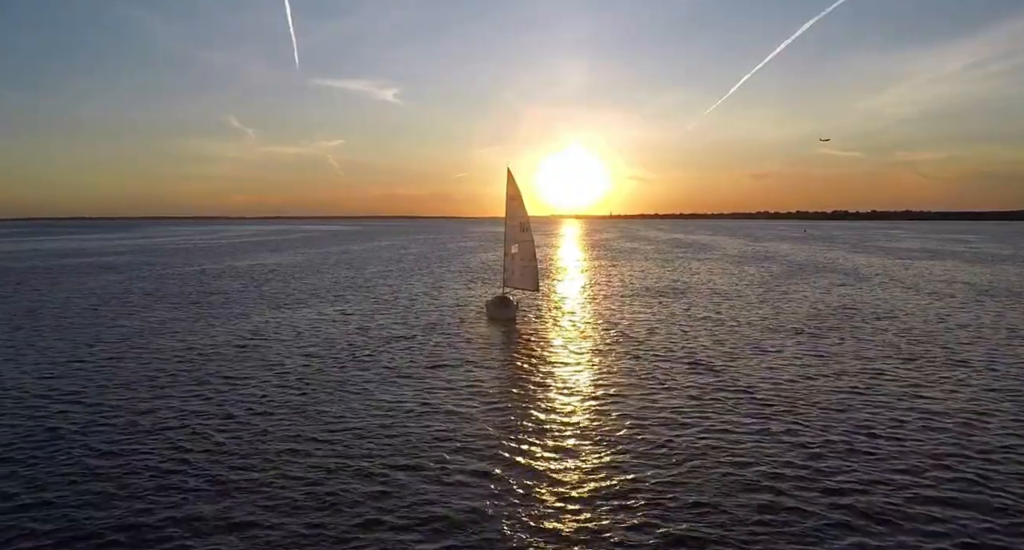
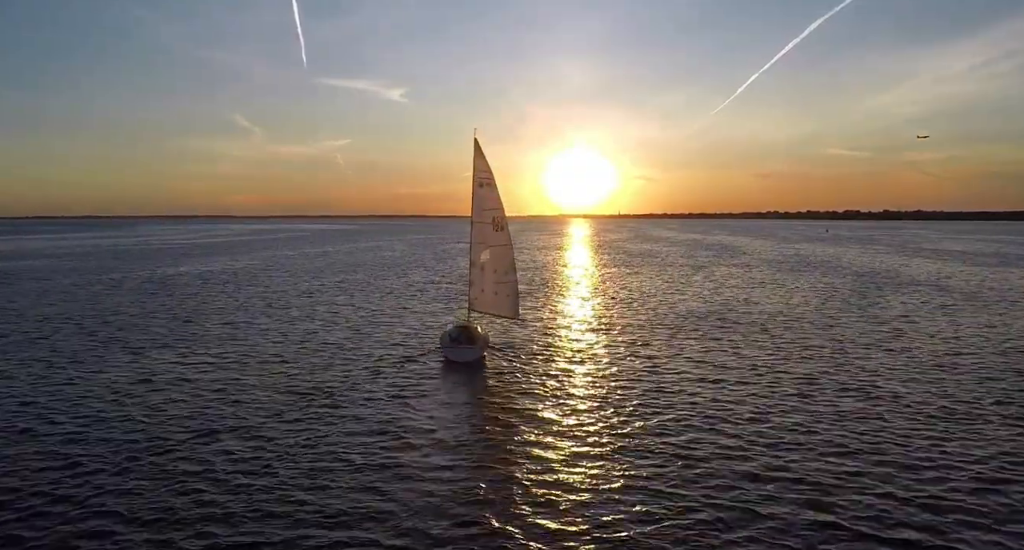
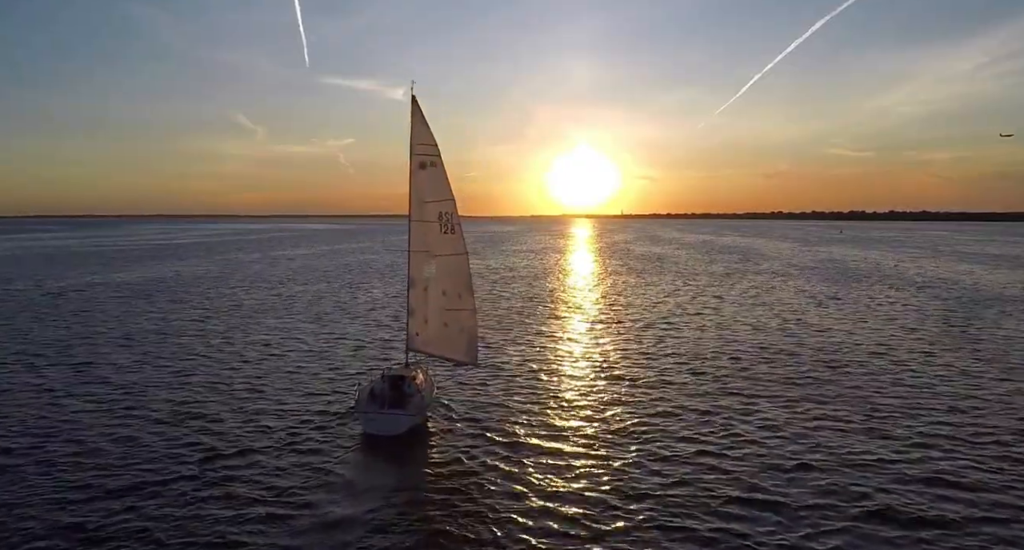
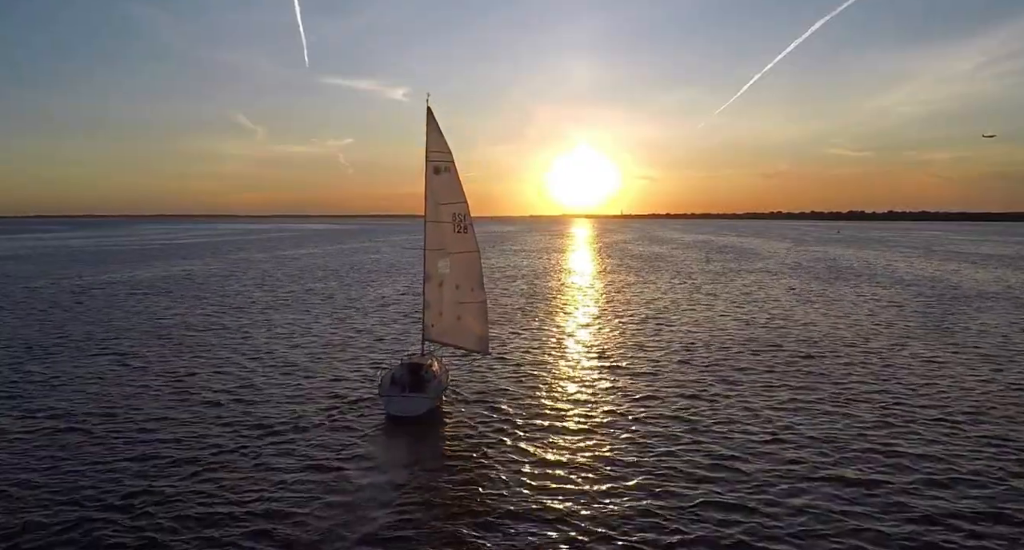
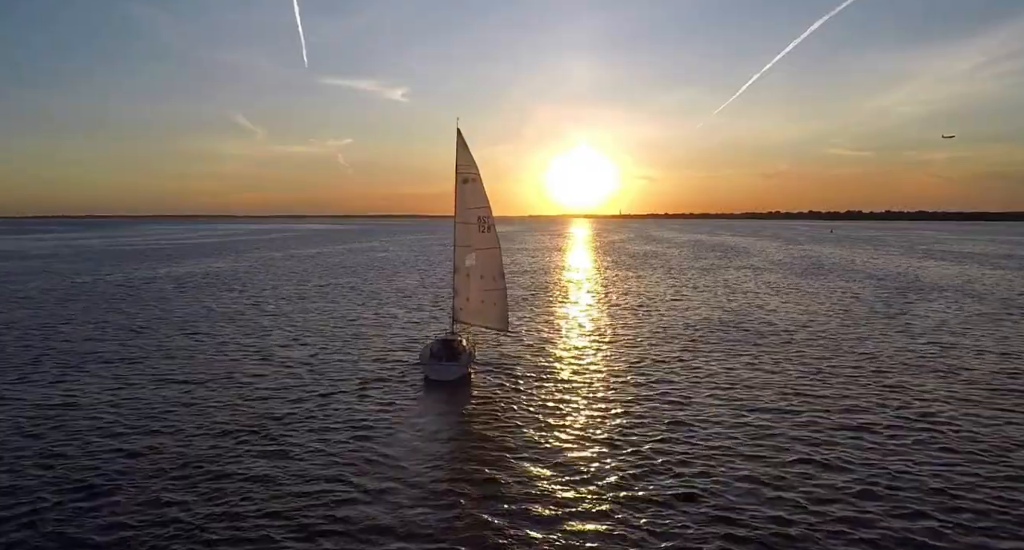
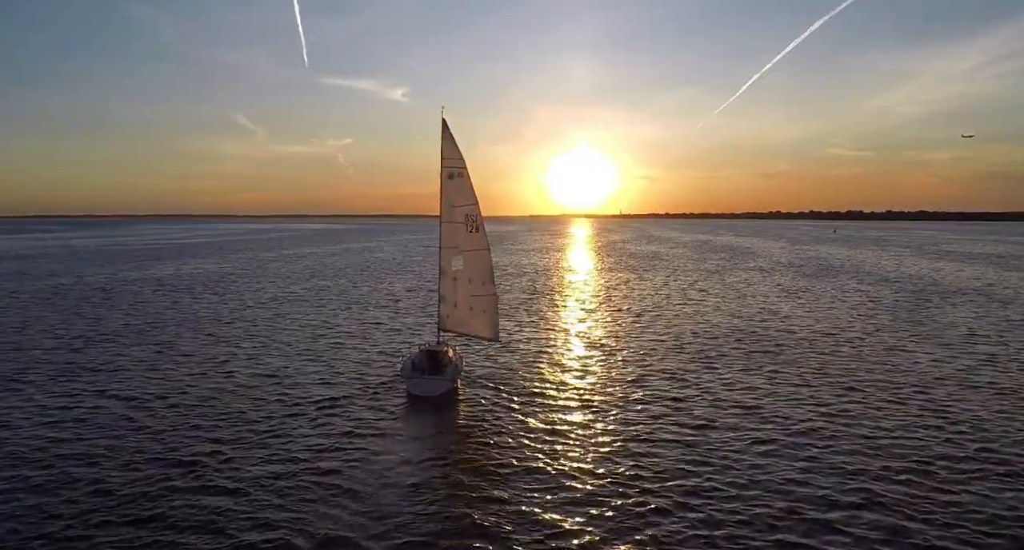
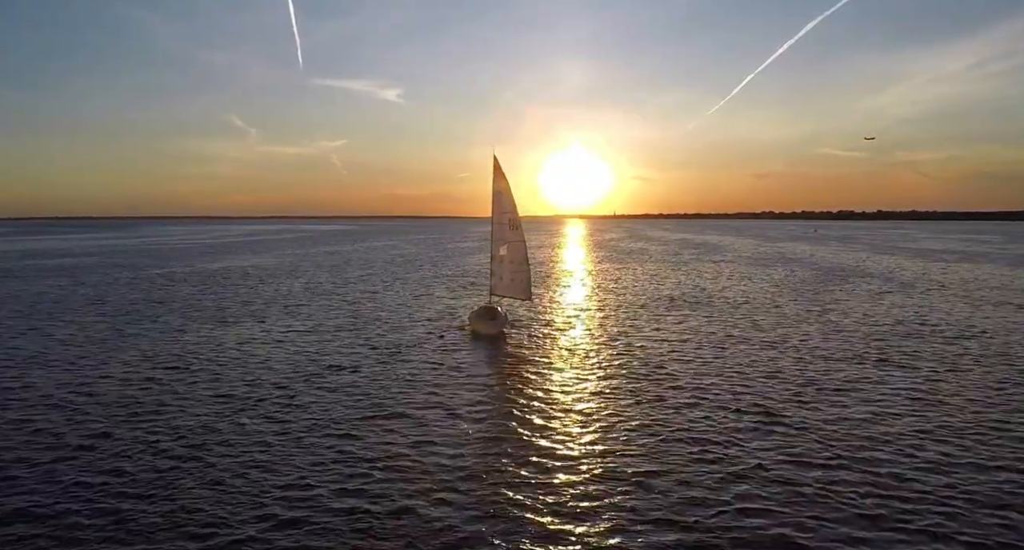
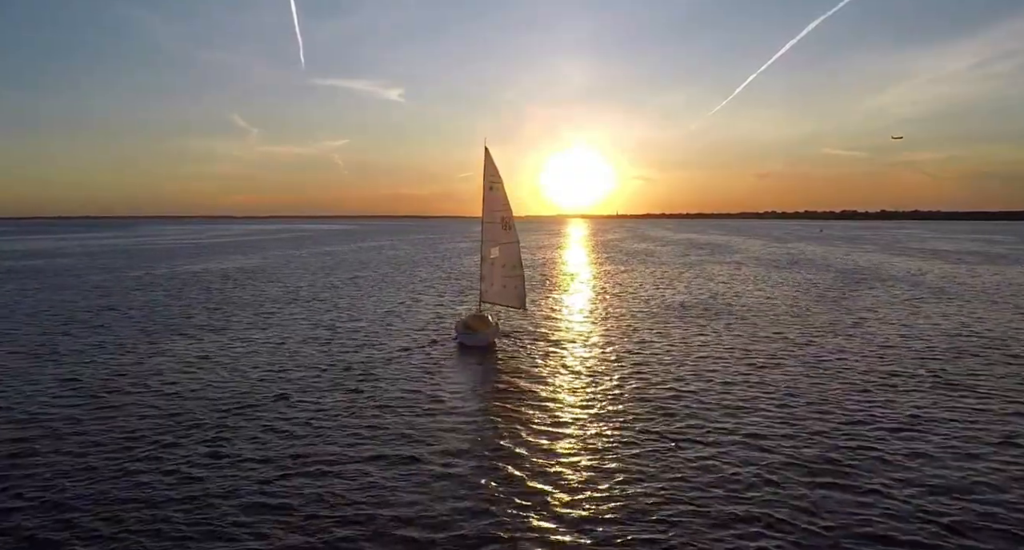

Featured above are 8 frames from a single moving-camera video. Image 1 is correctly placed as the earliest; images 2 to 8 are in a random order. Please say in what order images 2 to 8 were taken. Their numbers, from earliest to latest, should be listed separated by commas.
7, 8, 2, 5, 6, 4, 3
